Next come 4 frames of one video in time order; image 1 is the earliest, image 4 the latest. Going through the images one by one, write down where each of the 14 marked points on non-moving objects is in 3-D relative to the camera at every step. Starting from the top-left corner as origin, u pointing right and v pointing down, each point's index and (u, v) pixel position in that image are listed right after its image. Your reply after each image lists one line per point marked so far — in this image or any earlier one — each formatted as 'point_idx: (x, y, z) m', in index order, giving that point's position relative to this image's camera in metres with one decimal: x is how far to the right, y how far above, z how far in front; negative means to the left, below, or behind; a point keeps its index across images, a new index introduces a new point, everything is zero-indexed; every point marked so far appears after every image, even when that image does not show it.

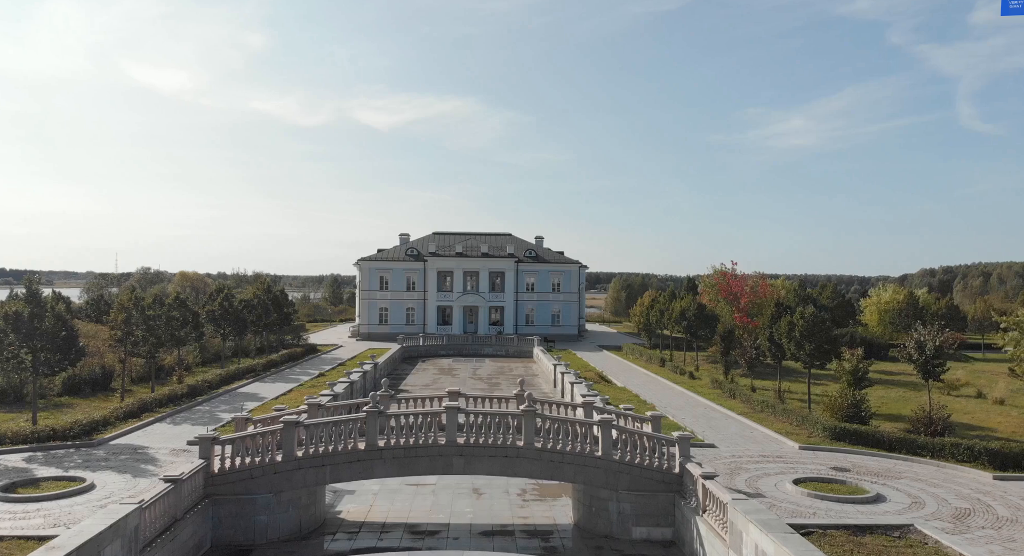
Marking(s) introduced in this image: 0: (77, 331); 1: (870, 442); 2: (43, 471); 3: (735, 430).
0: (-12.9, -1.5, +17.9) m
1: (+9.1, -4.2, +15.2) m
2: (-10.2, -4.2, +13.1) m
3: (+6.3, -4.3, +16.9) m
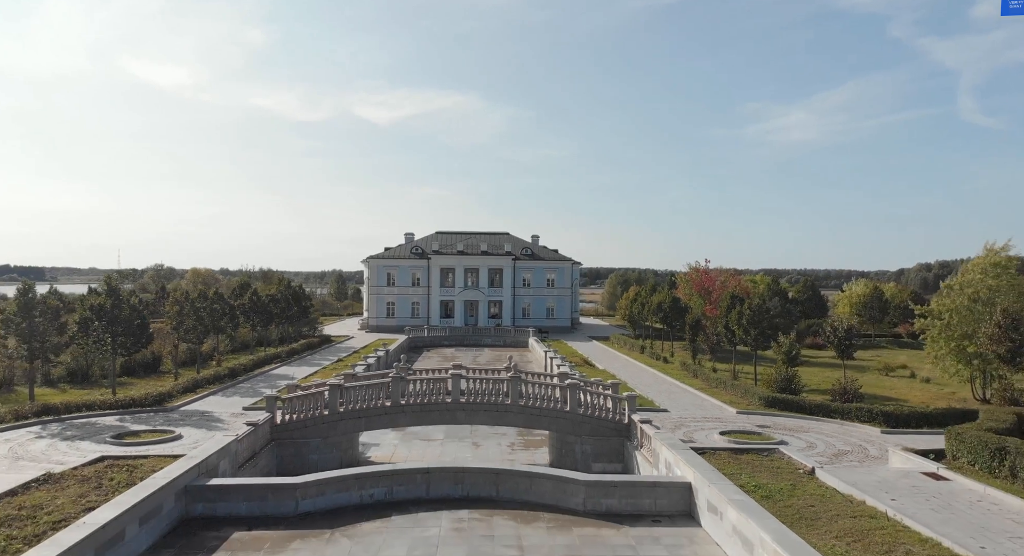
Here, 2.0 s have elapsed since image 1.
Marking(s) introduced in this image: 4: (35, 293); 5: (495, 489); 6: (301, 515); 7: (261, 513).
0: (-13.1, -1.5, +21.5) m
1: (+8.9, -4.1, +18.7) m
2: (-10.5, -4.1, +16.7) m
3: (+6.0, -4.2, +20.5) m
4: (-14.9, -0.5, +18.8) m
5: (-0.3, -3.8, +10.7) m
6: (-3.5, -4.0, +10.0) m
7: (-4.2, -3.9, +9.9) m
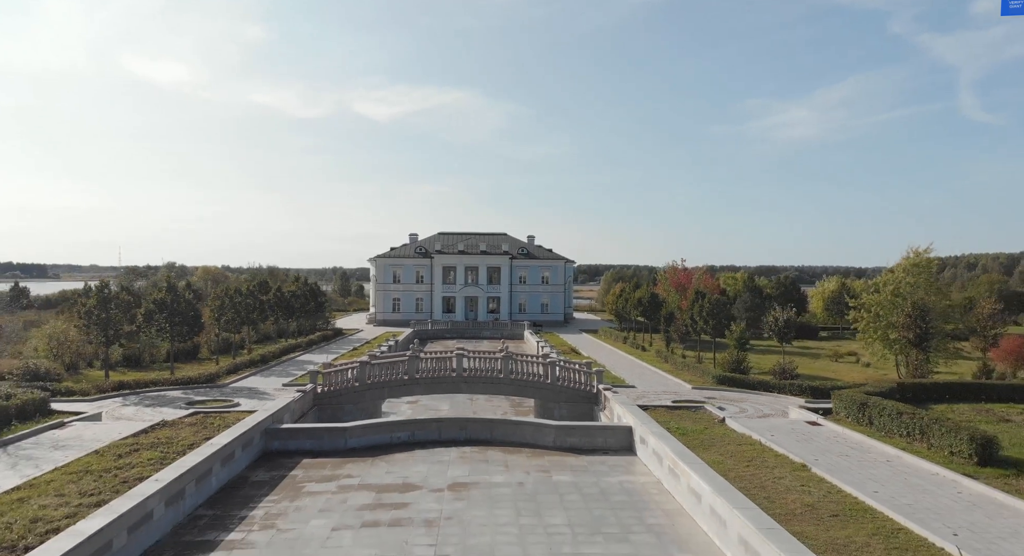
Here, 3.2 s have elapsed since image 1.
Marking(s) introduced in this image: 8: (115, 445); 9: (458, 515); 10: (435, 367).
0: (-13.4, -1.4, +25.3) m
1: (+8.6, -4.0, +22.6) m
2: (-10.7, -4.1, +20.5) m
3: (+5.8, -4.1, +24.4) m
4: (-15.1, -0.4, +22.6) m
5: (-0.5, -3.8, +14.6) m
6: (-3.8, -4.0, +13.9) m
7: (-4.4, -3.9, +13.8) m
8: (-8.0, -3.3, +12.1) m
9: (-0.9, -4.0, +10.2) m
10: (-2.5, -2.9, +19.4) m
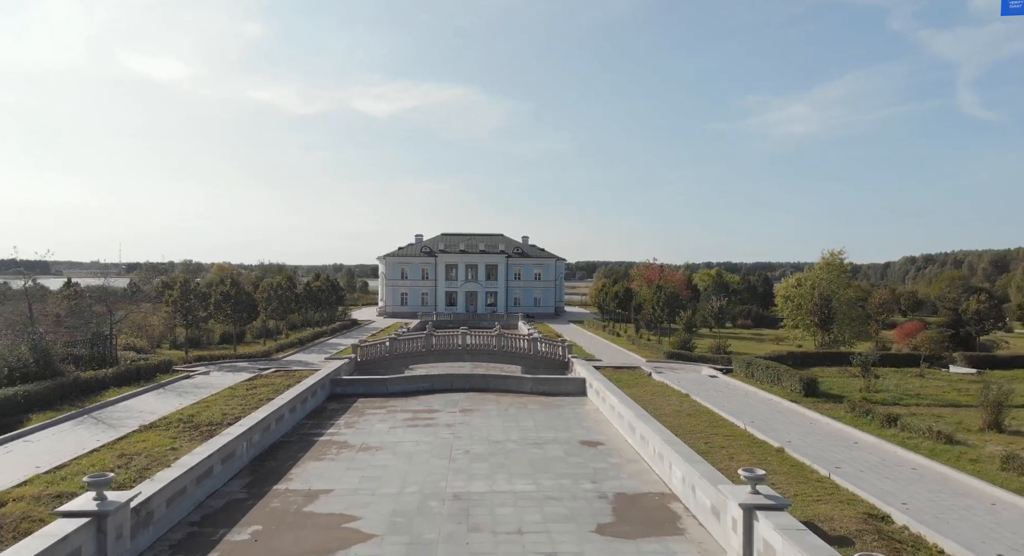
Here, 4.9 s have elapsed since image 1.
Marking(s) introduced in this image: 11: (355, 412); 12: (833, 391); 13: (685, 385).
0: (-13.7, -1.2, +31.4) m
1: (+8.3, -3.9, +28.8) m
2: (-11.1, -3.9, +26.7) m
3: (+5.4, -4.0, +30.5) m
4: (-15.5, -0.3, +28.7) m
5: (-0.9, -3.7, +20.7) m
6: (-4.1, -3.8, +20.0) m
7: (-4.7, -3.8, +19.9) m
8: (-8.3, -3.2, +18.2) m
9: (-1.2, -3.9, +16.3) m
10: (-2.9, -2.8, +25.5) m
11: (-4.6, -3.9, +17.6) m
12: (+9.9, -3.5, +18.5) m
13: (+5.7, -3.5, +19.5) m
